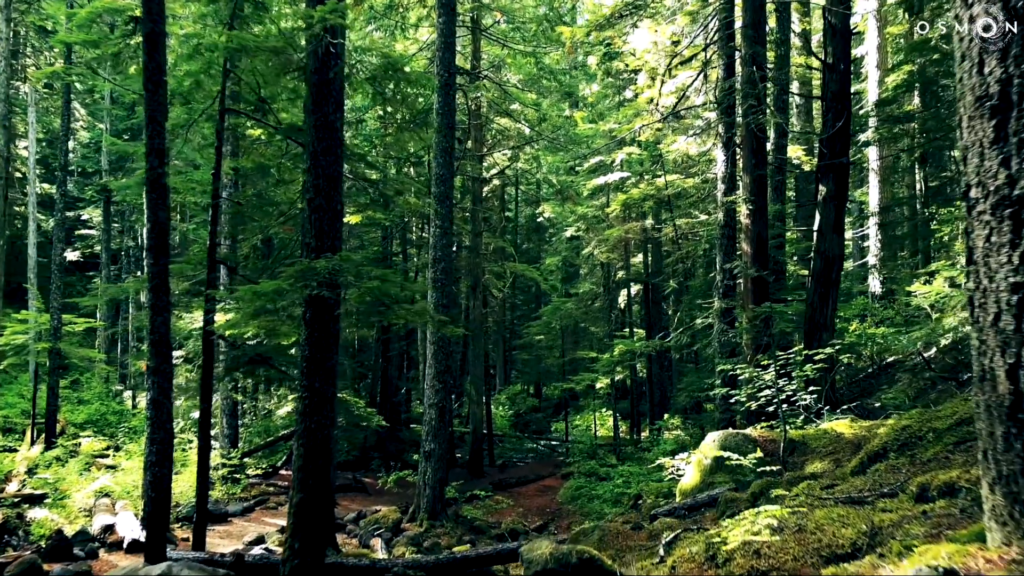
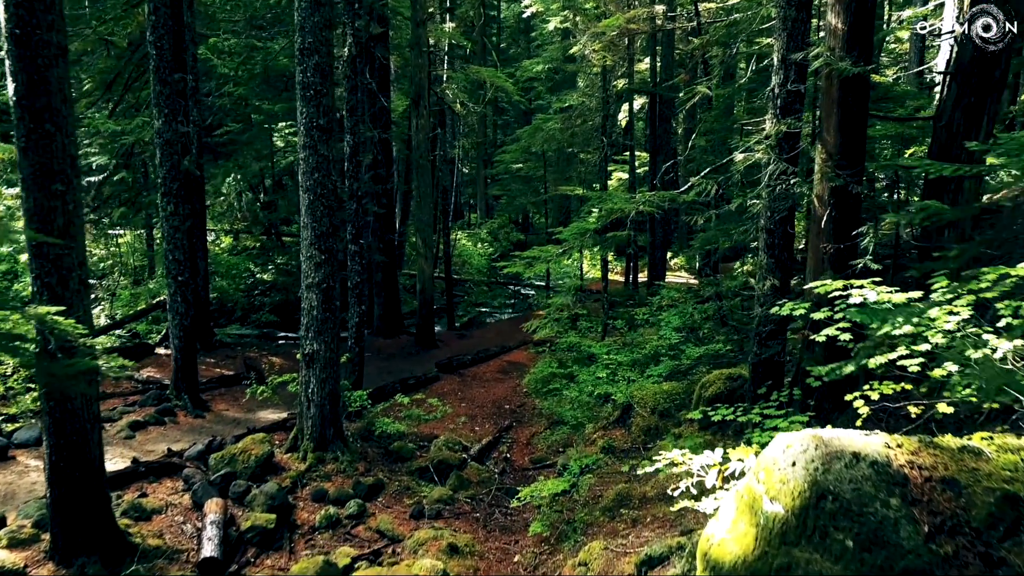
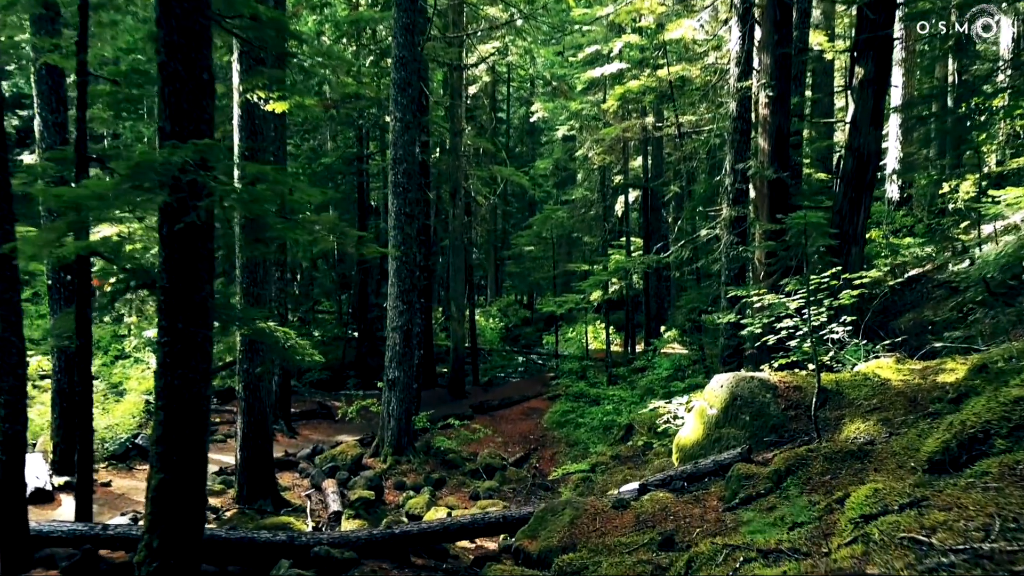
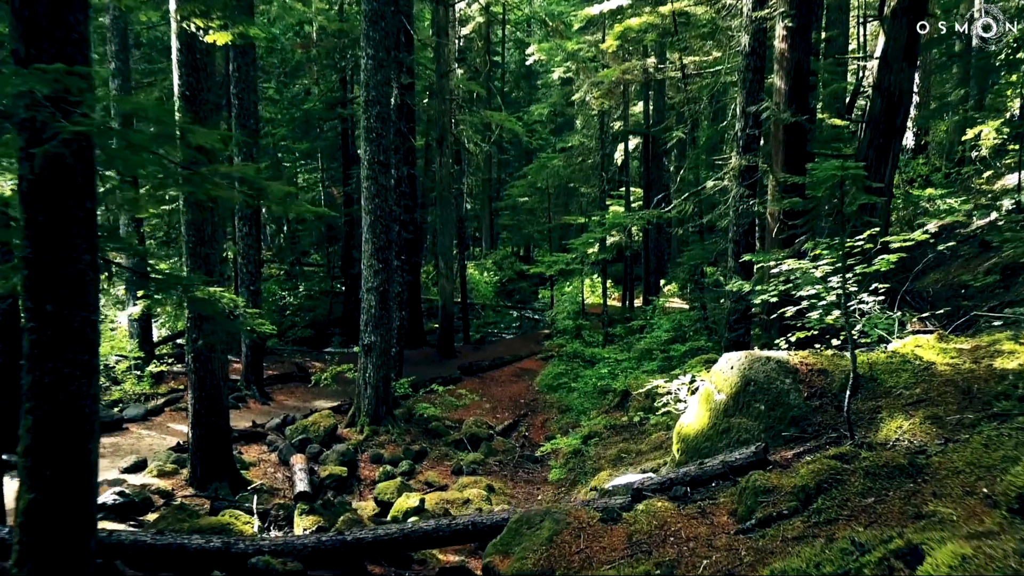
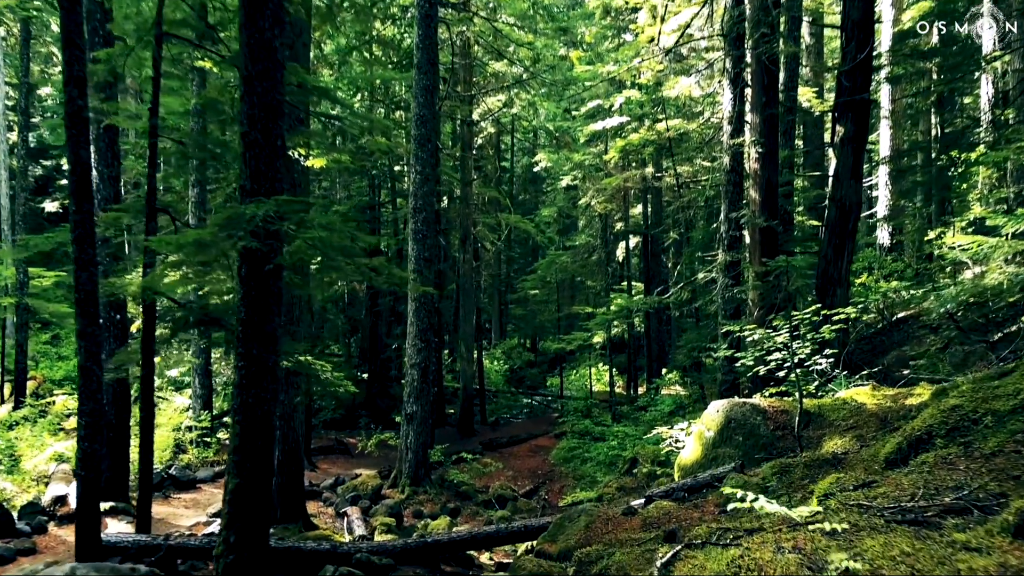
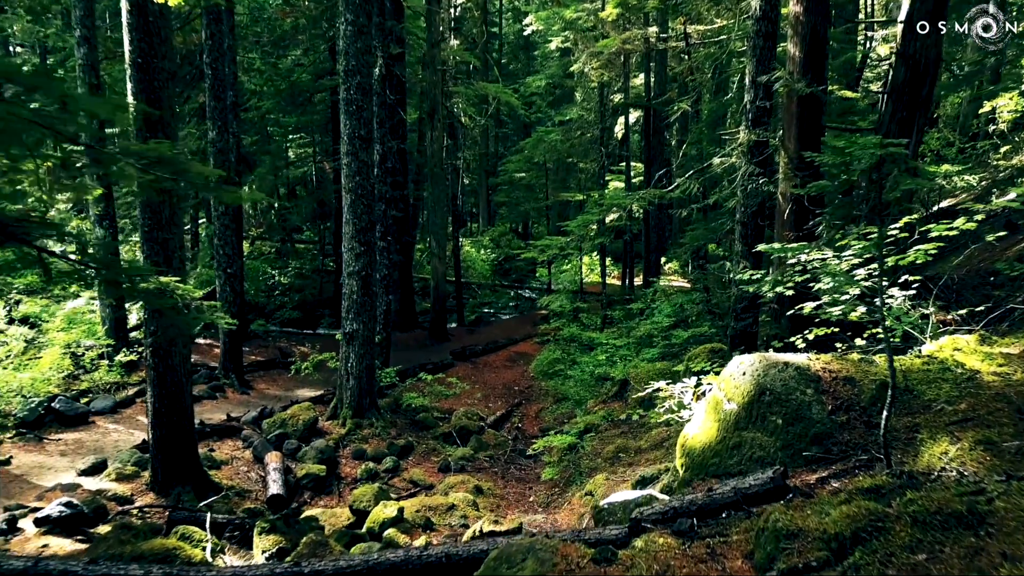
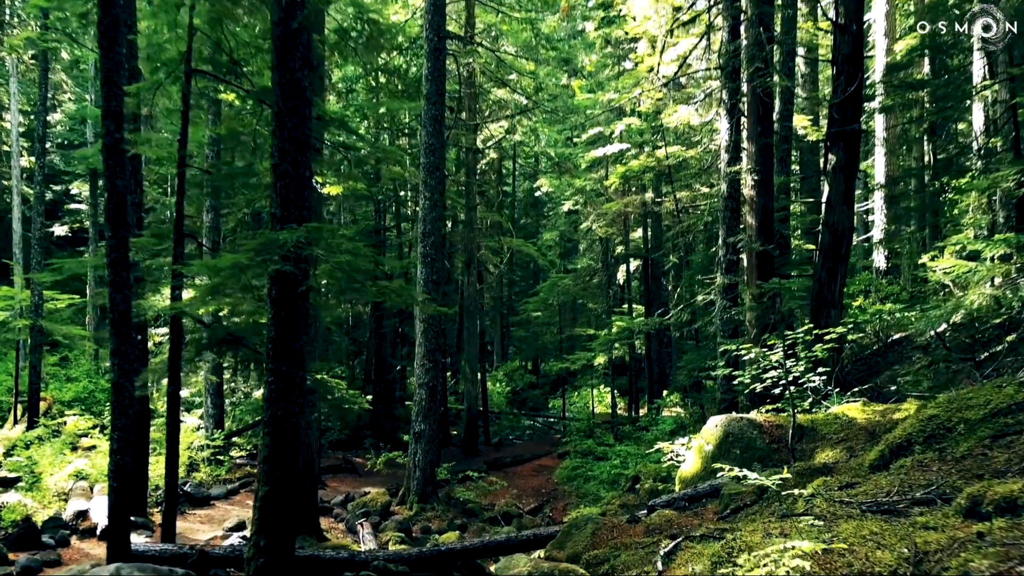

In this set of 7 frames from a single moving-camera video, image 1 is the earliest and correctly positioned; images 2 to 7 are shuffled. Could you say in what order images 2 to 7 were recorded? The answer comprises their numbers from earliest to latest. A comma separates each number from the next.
7, 5, 3, 4, 6, 2
